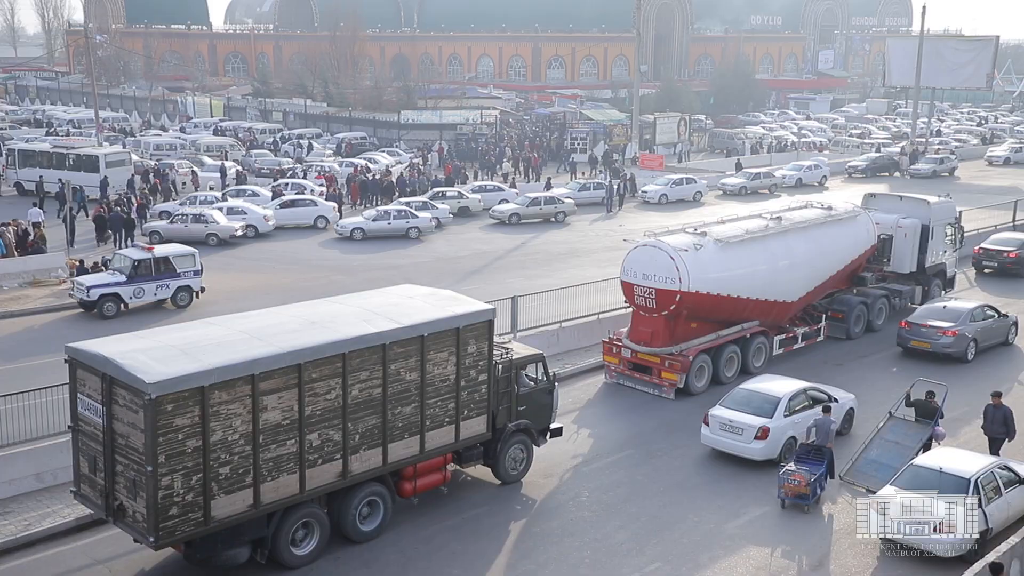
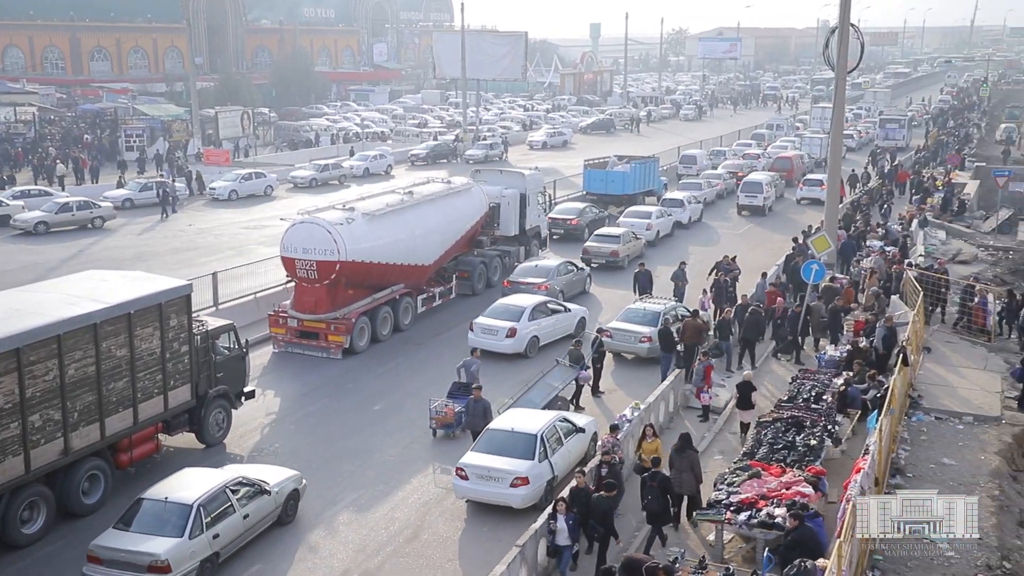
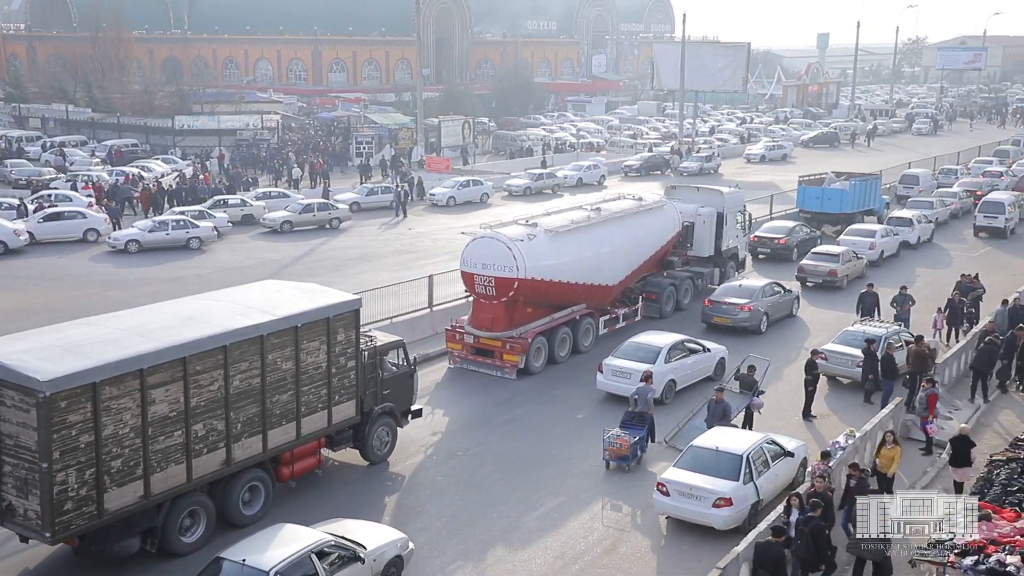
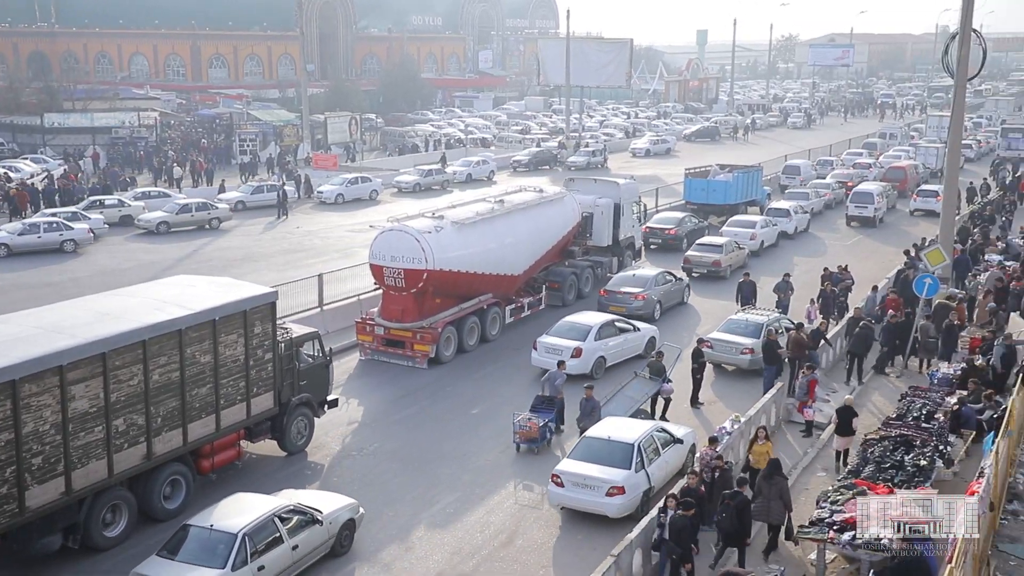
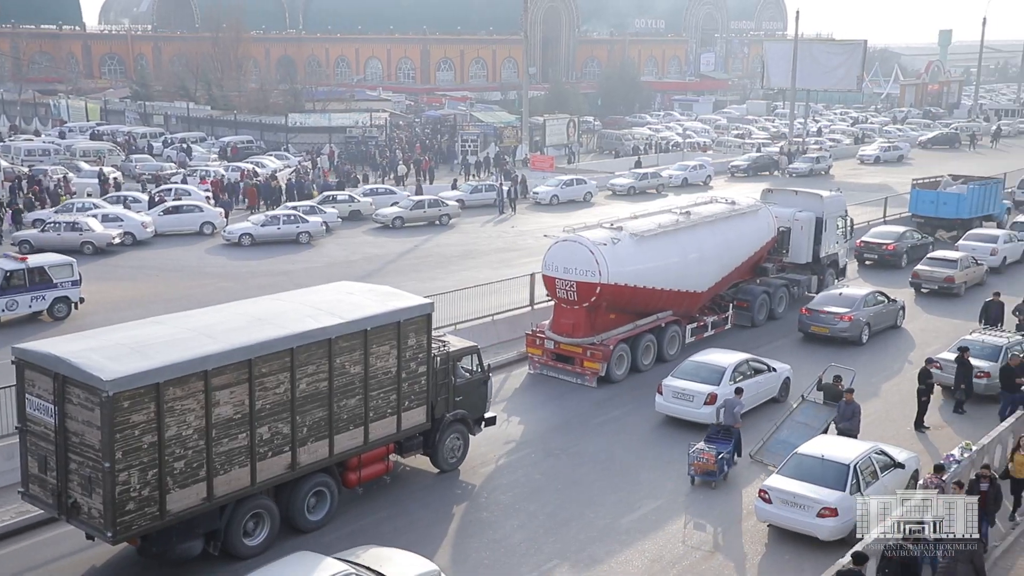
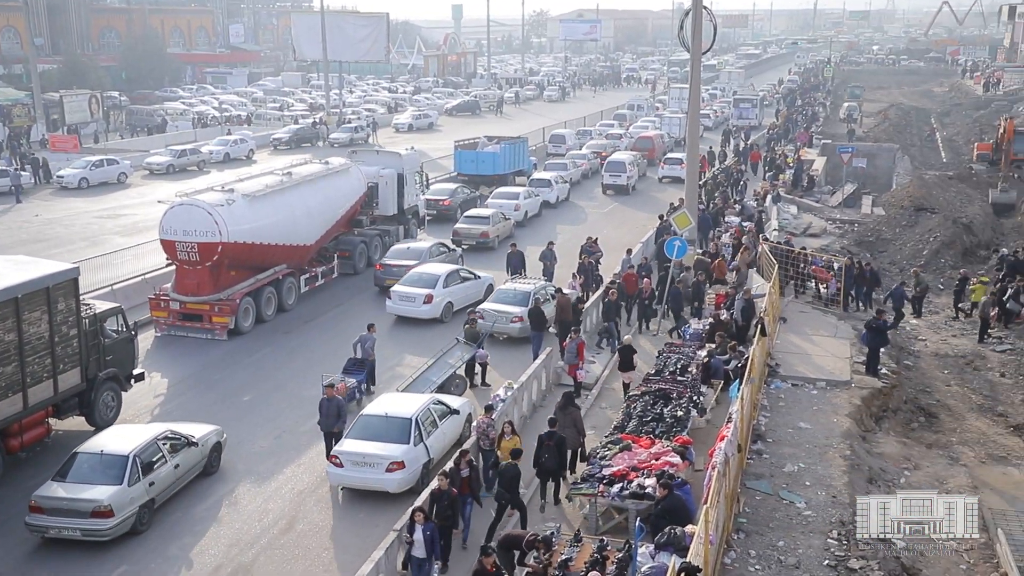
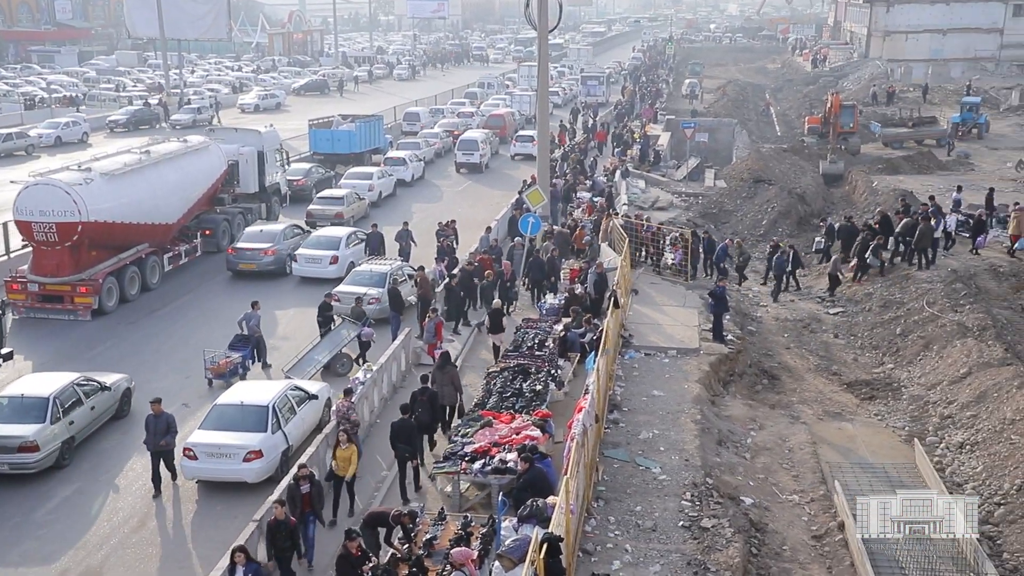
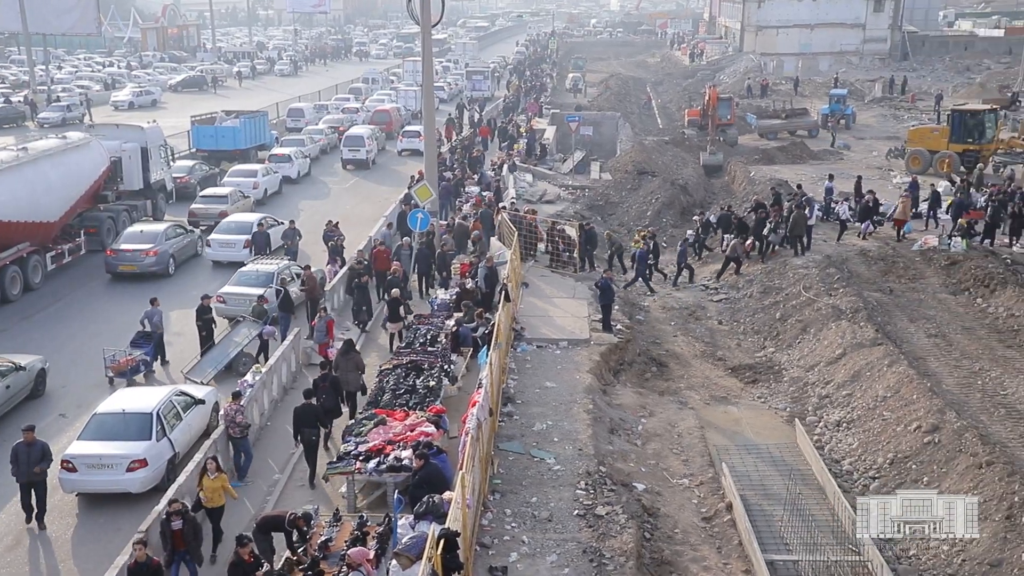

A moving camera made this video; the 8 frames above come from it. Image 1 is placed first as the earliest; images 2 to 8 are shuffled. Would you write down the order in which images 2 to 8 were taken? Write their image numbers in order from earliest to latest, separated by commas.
5, 3, 4, 2, 6, 7, 8
